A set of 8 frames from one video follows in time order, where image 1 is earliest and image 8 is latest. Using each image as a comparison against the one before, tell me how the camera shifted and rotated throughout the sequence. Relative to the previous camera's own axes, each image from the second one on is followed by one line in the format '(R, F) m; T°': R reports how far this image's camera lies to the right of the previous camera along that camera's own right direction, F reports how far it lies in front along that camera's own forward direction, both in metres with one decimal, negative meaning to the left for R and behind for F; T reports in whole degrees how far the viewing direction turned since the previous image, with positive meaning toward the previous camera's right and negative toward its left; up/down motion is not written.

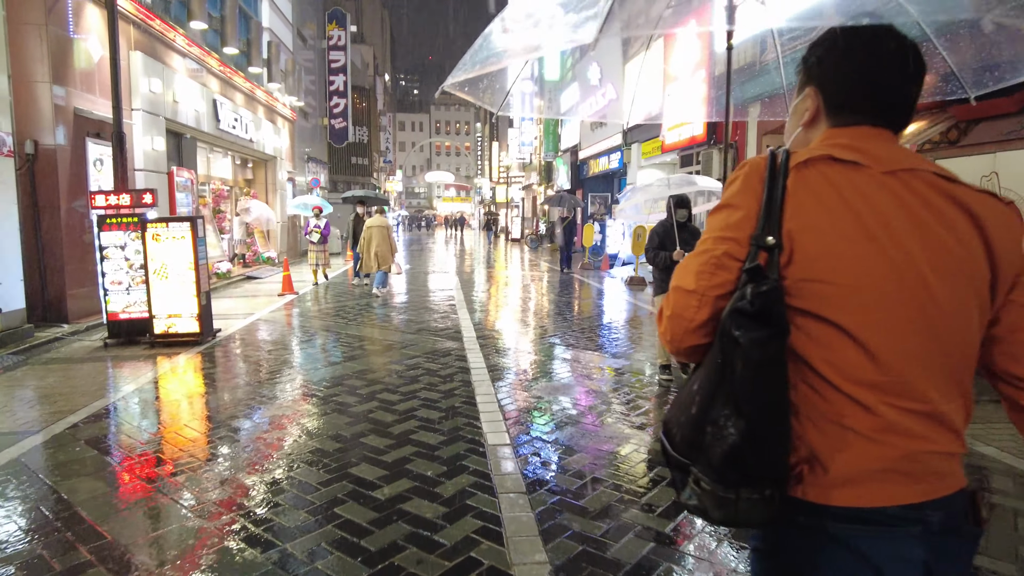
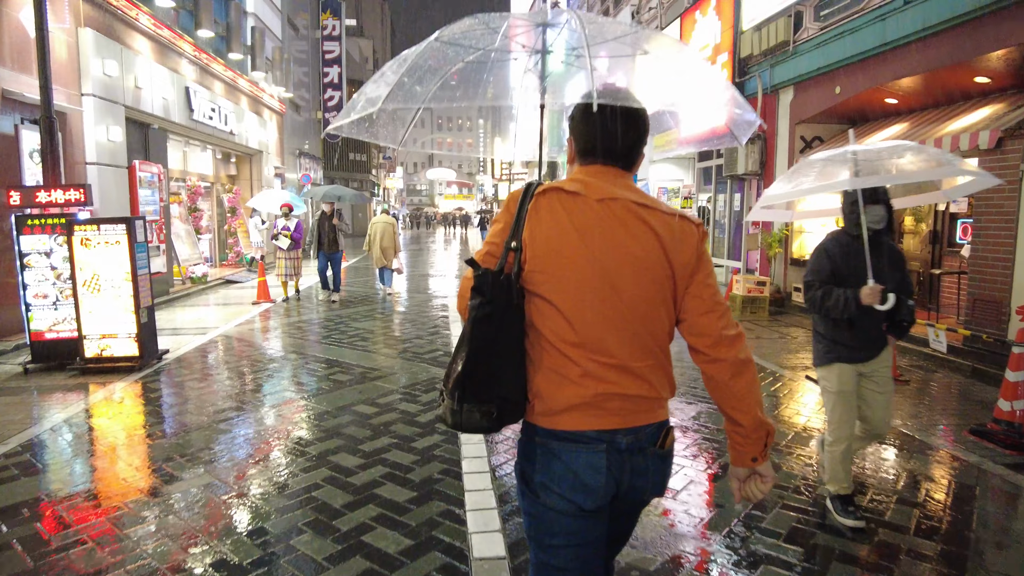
(0.0, +1.3) m; 0°
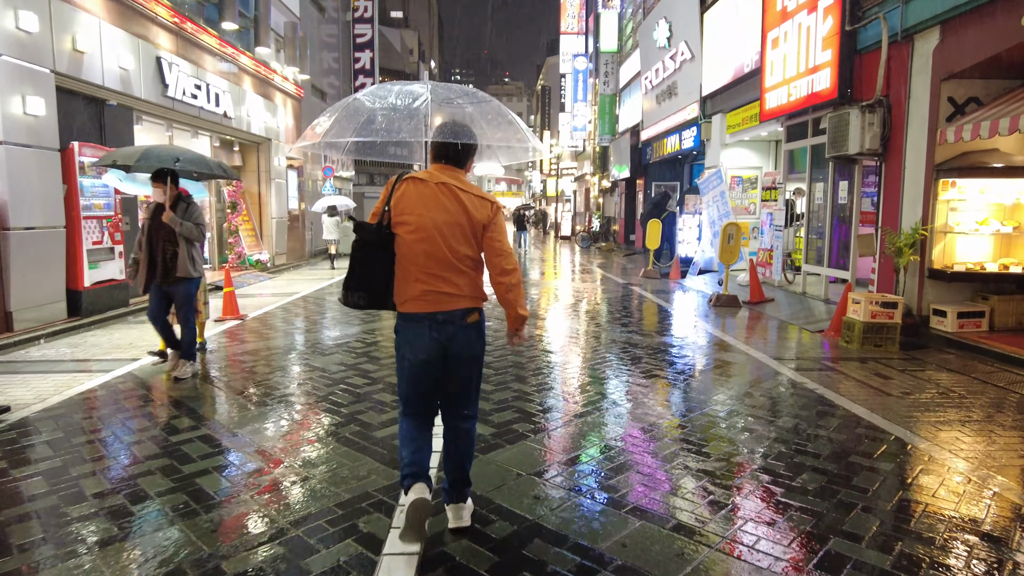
(+0.3, +2.7) m; -5°
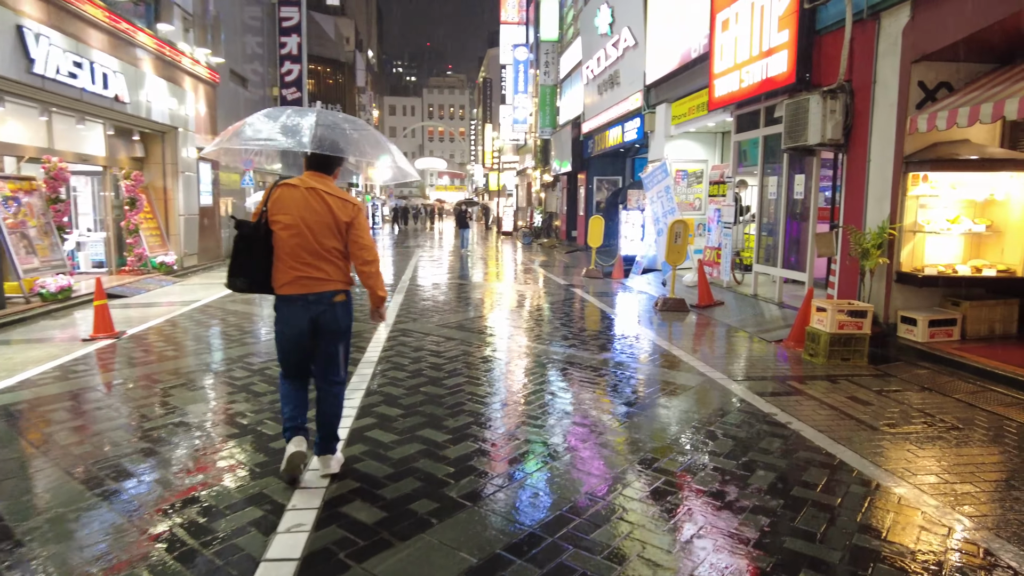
(+0.2, +1.1) m; +5°
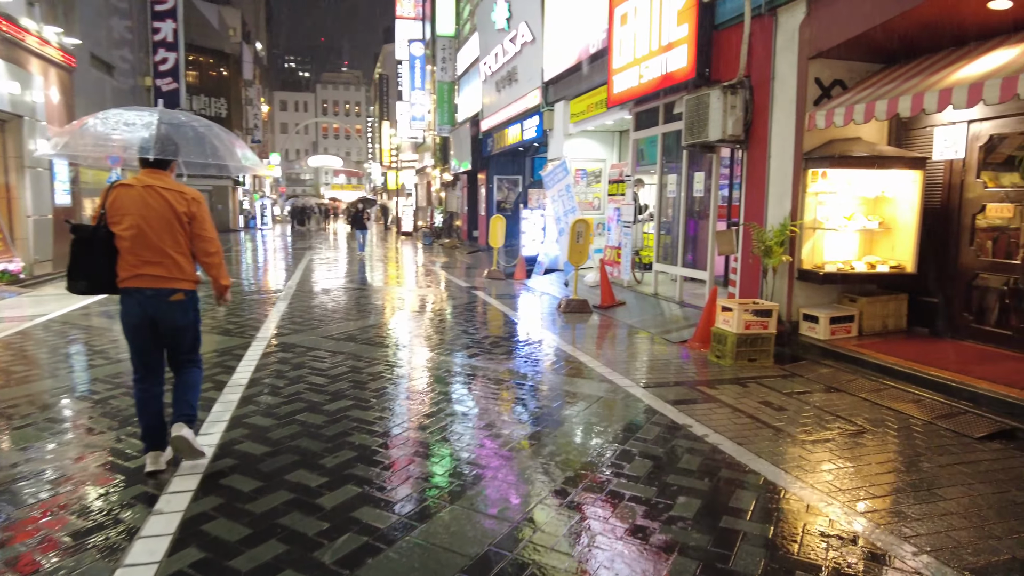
(+0.1, +0.6) m; +9°
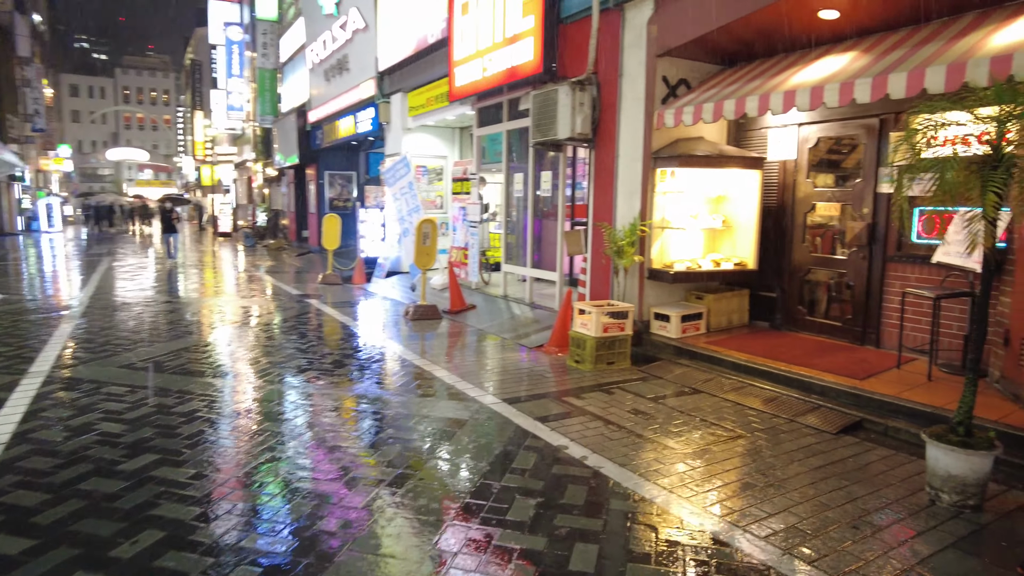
(-0.1, +0.6) m; +14°
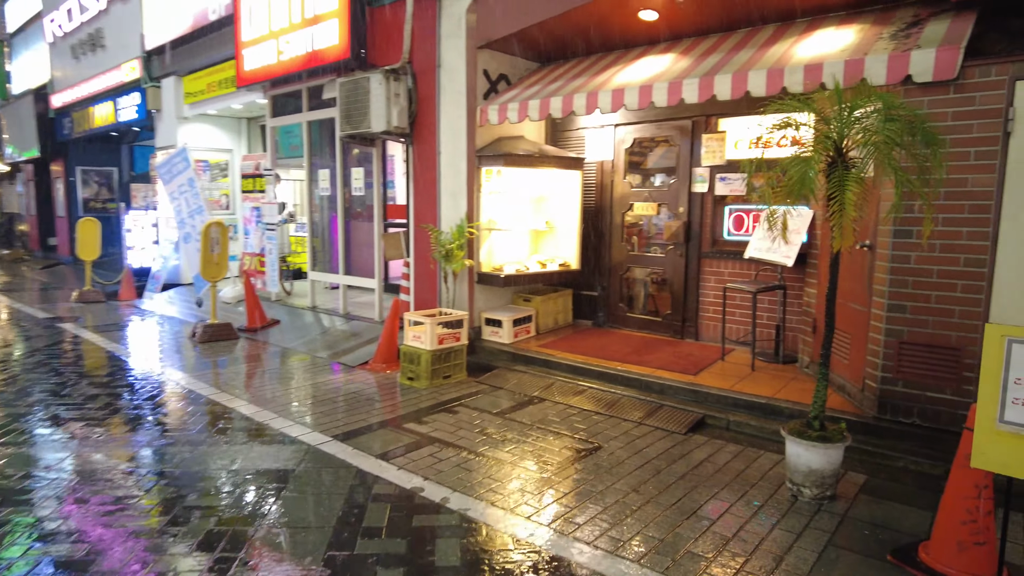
(-0.2, +0.6) m; +17°
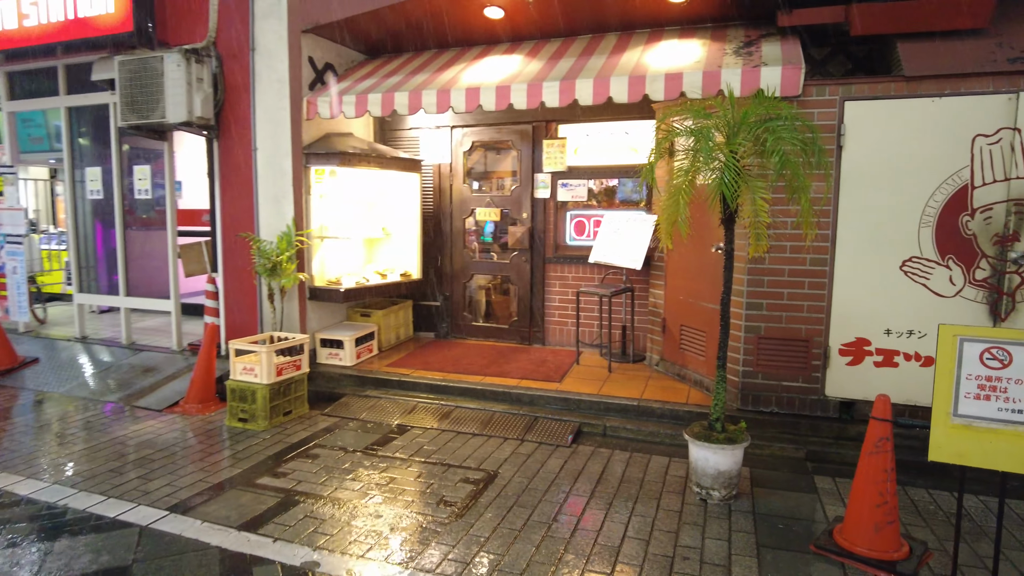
(-0.6, +0.6) m; +19°
